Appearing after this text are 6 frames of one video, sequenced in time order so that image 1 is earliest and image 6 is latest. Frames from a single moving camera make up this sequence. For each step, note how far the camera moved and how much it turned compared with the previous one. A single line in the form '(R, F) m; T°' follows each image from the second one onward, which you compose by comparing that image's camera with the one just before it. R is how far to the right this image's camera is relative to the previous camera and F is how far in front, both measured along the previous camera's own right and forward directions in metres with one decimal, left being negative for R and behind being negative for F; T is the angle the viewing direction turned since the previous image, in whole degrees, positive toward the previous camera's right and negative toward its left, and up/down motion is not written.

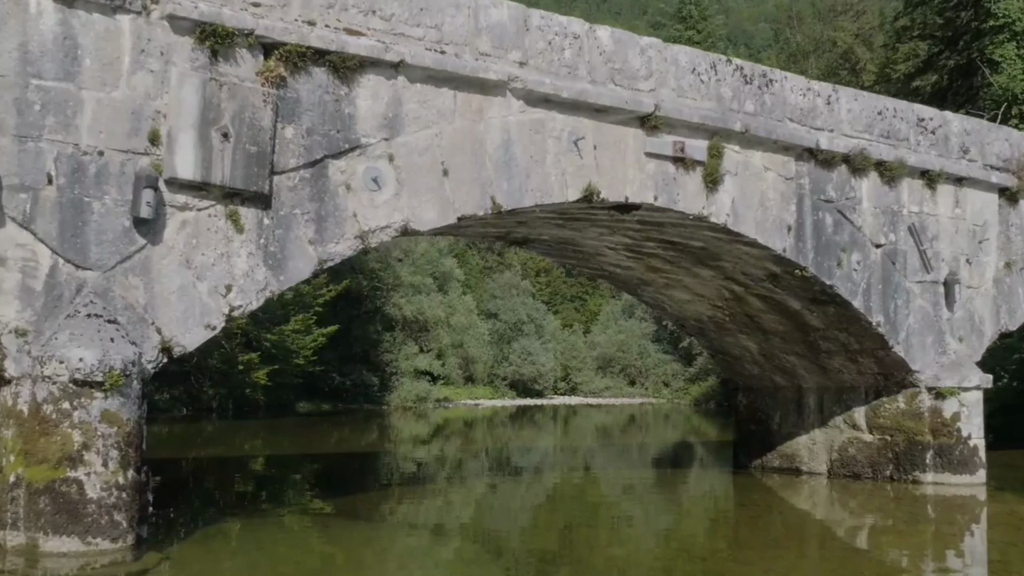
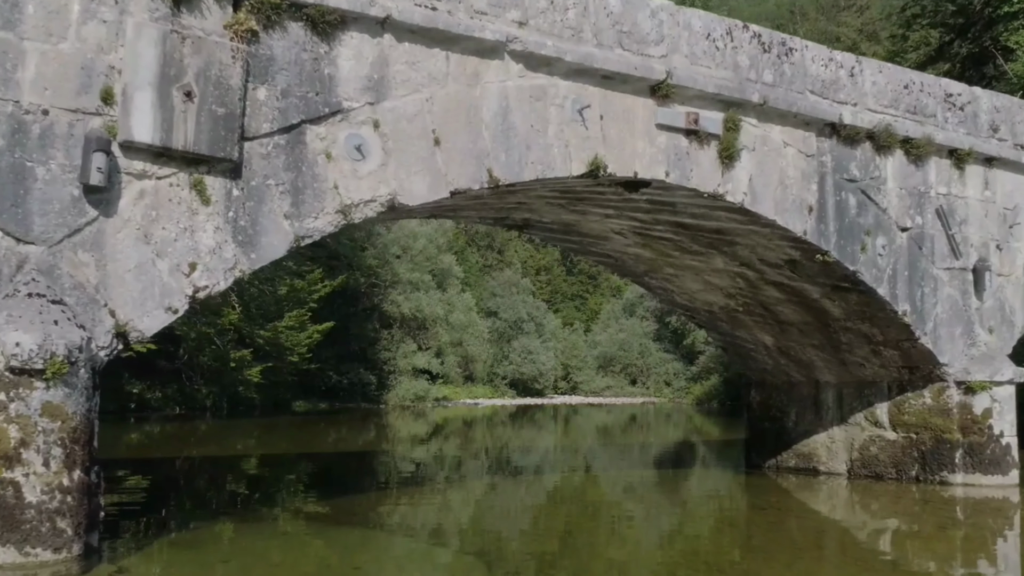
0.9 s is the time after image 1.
(0.0, +0.5) m; 0°
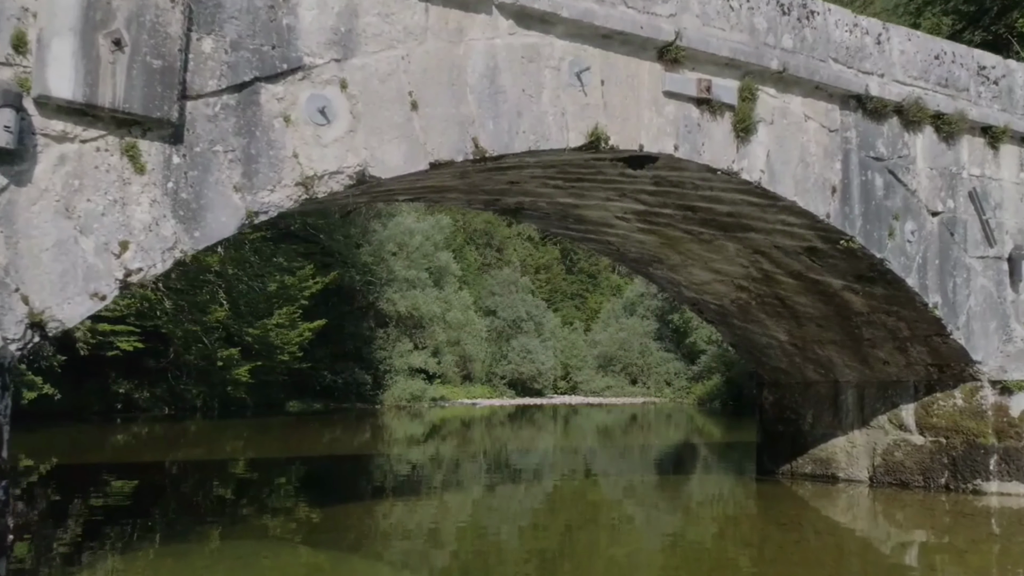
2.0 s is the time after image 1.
(+0.1, +0.6) m; 0°
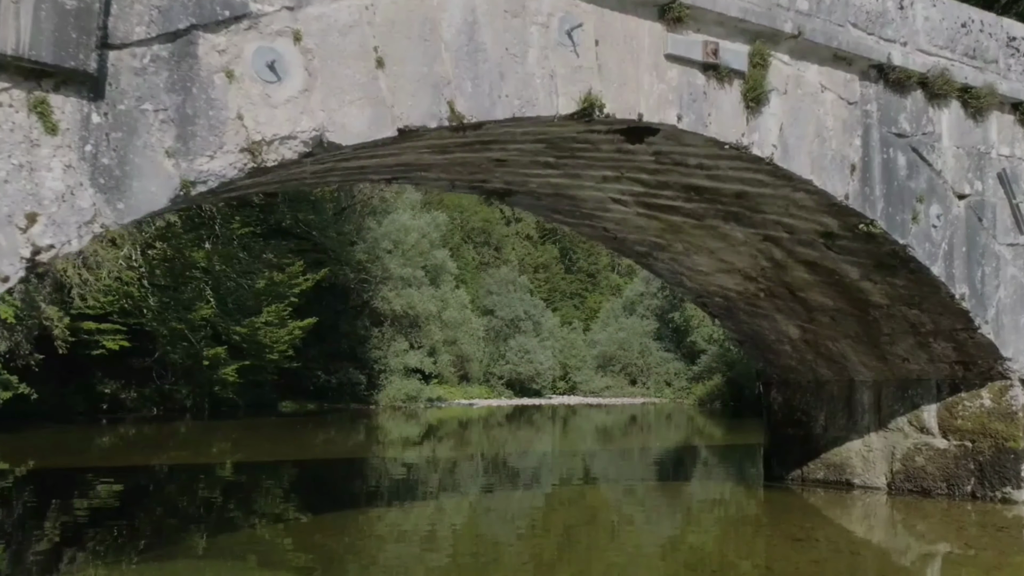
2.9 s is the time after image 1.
(+0.1, +0.6) m; 0°
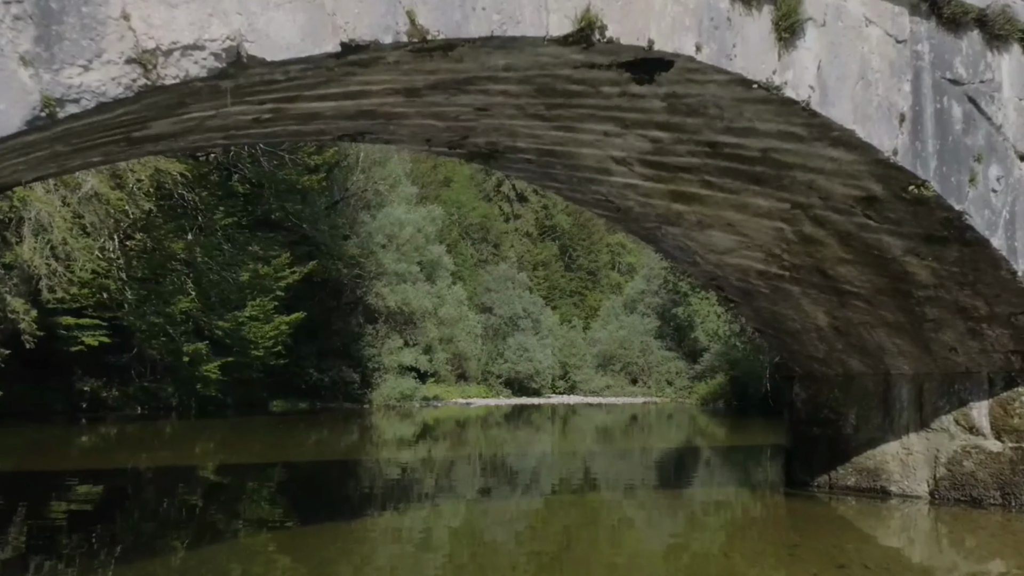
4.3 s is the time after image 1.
(+0.1, +0.9) m; 0°
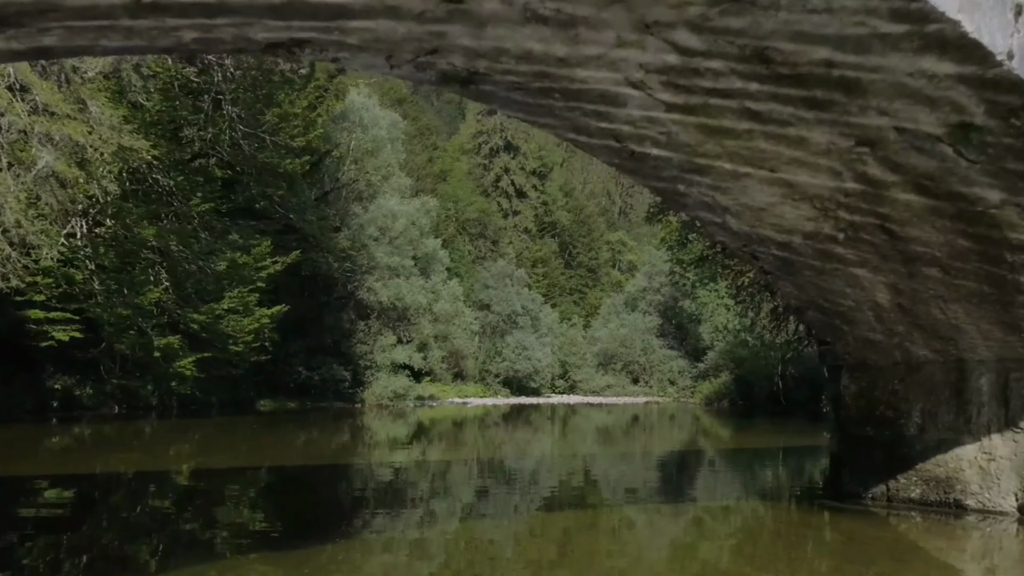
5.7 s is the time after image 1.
(+0.1, +1.2) m; 0°
